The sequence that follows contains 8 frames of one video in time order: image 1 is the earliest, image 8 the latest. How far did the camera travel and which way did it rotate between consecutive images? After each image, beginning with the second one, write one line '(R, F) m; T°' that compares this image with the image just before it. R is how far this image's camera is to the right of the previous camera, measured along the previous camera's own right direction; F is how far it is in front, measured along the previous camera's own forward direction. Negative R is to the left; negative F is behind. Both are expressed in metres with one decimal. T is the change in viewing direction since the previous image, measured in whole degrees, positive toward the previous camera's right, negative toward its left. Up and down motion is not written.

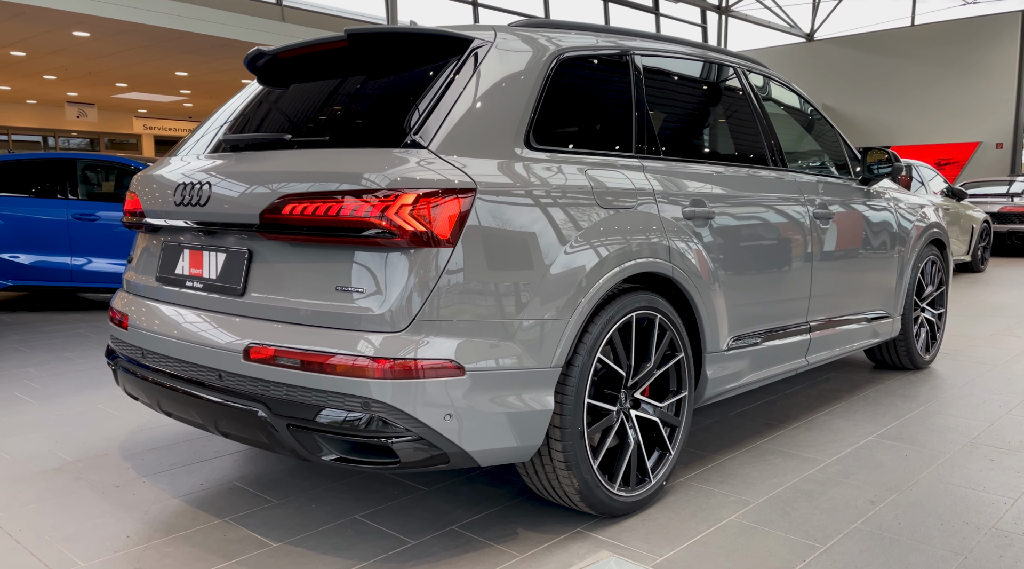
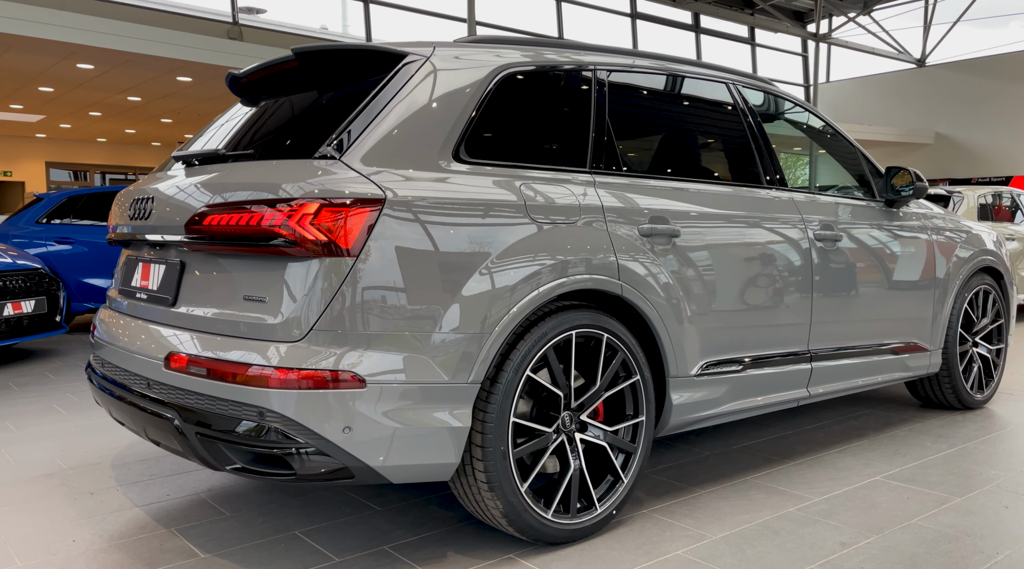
(+0.6, +0.1) m; -8°
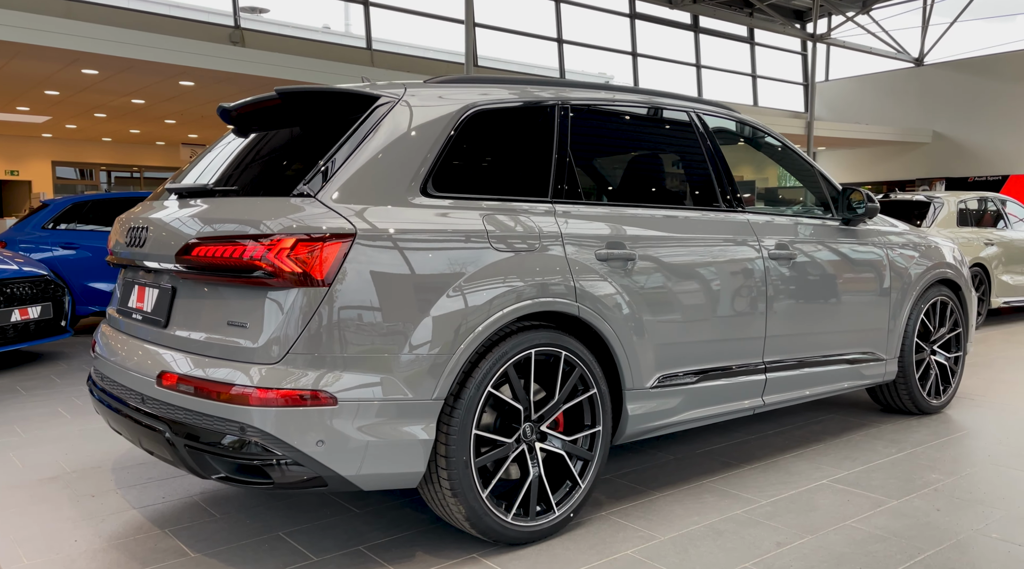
(+0.2, -0.2) m; 0°
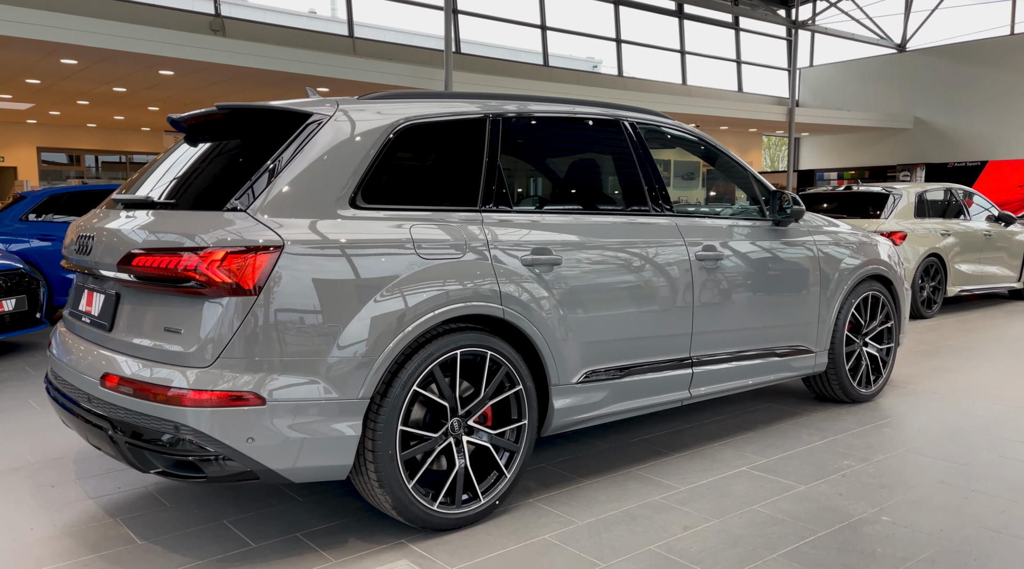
(+0.3, -0.2) m; 0°
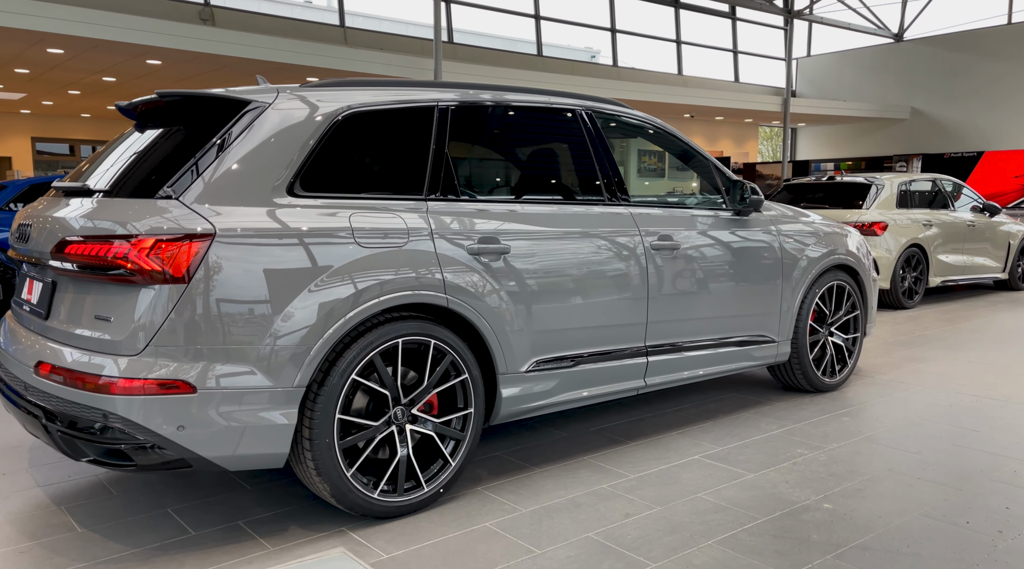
(+0.2, 0.0) m; 0°
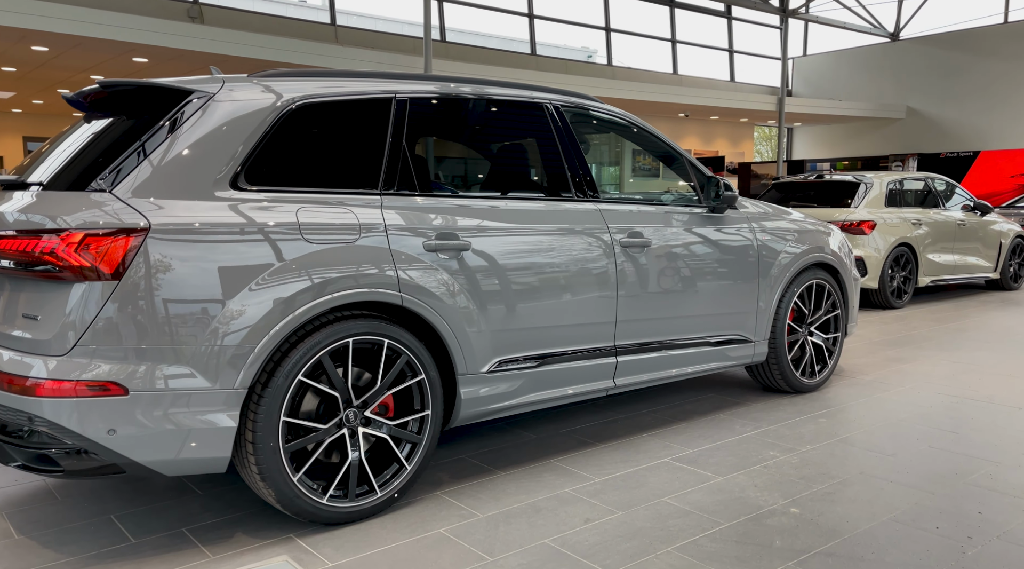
(+0.2, +0.1) m; 0°
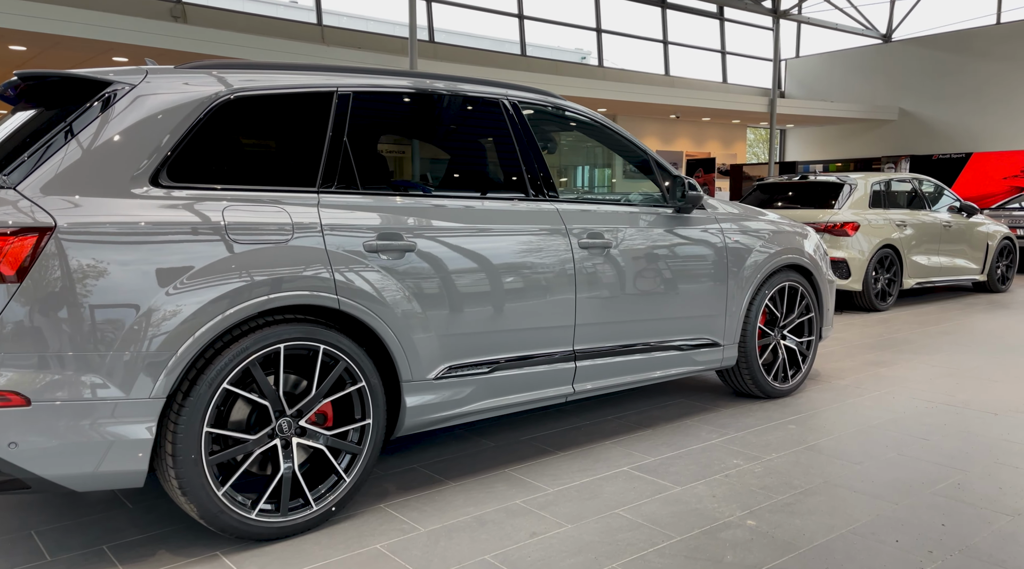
(+0.2, +0.2) m; 0°
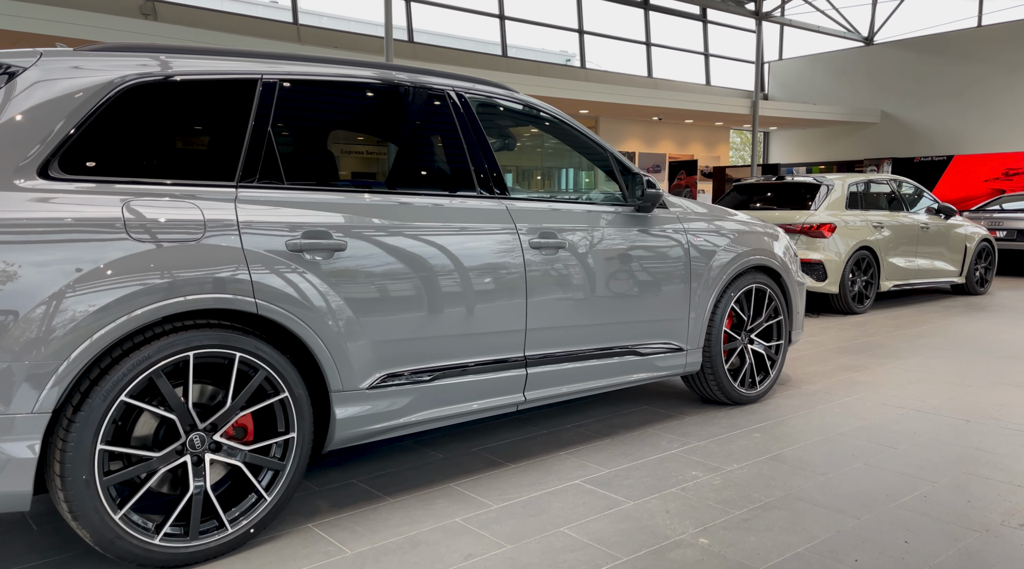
(+0.2, +0.2) m; +1°
